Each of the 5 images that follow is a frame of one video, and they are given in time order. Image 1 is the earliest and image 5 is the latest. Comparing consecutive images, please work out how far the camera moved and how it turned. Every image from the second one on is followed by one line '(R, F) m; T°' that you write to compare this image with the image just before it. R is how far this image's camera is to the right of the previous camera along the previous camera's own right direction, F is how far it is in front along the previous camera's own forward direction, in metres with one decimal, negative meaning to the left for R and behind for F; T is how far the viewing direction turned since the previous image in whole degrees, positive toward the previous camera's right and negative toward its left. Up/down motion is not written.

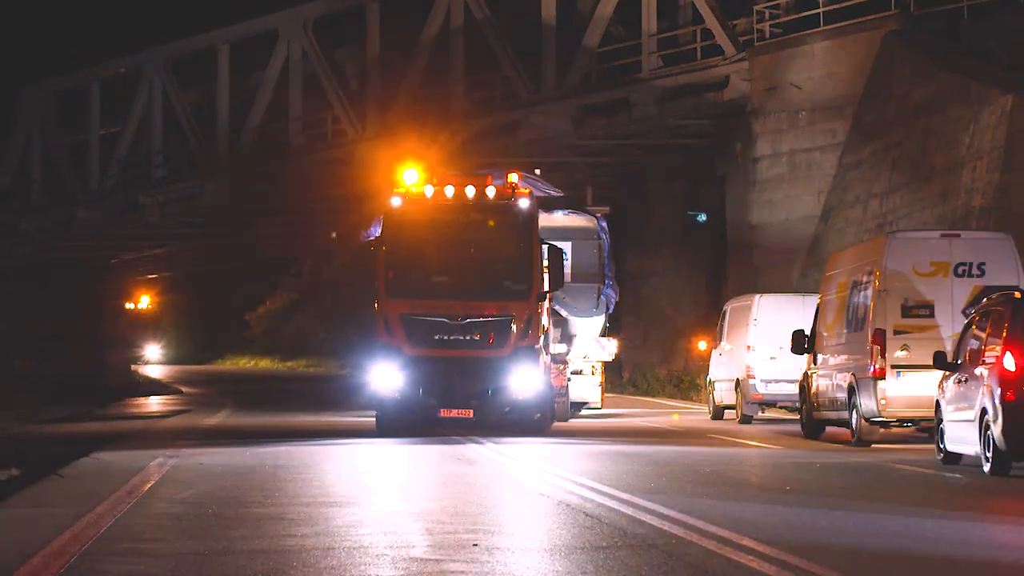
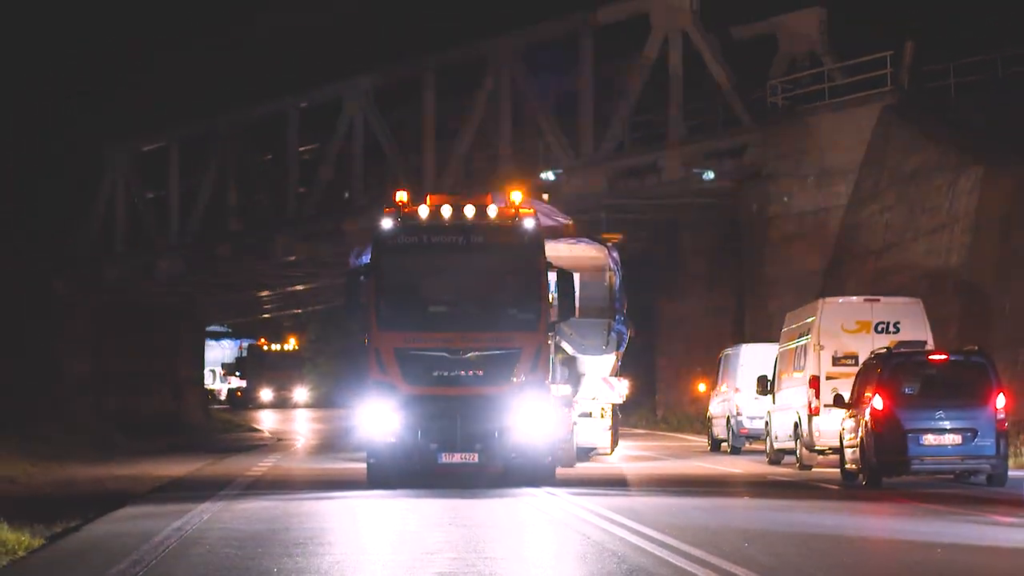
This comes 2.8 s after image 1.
(+0.5, -4.3) m; -1°
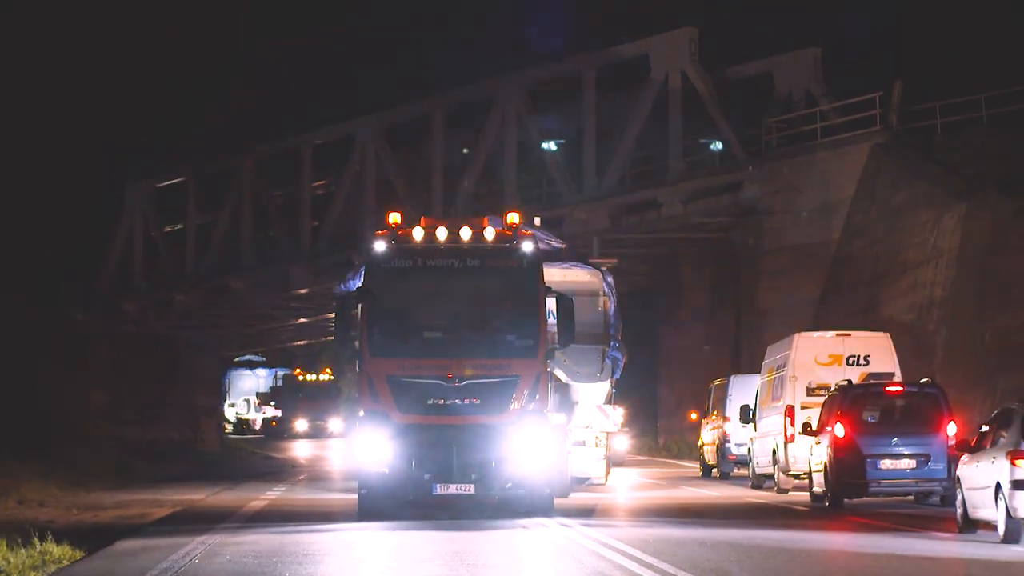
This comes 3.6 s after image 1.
(+0.2, -1.6) m; 0°
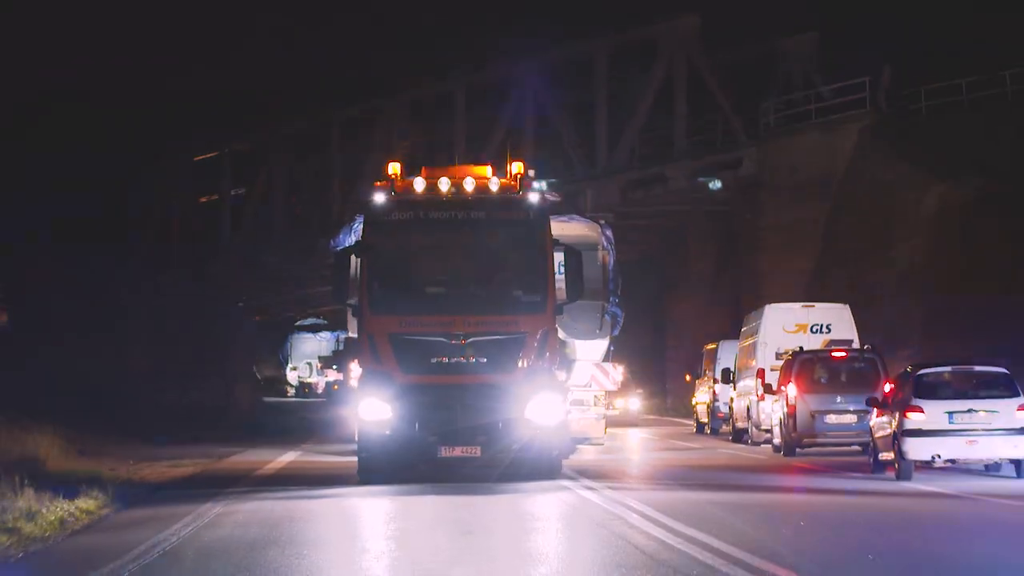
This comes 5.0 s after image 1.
(+0.2, -3.2) m; -1°
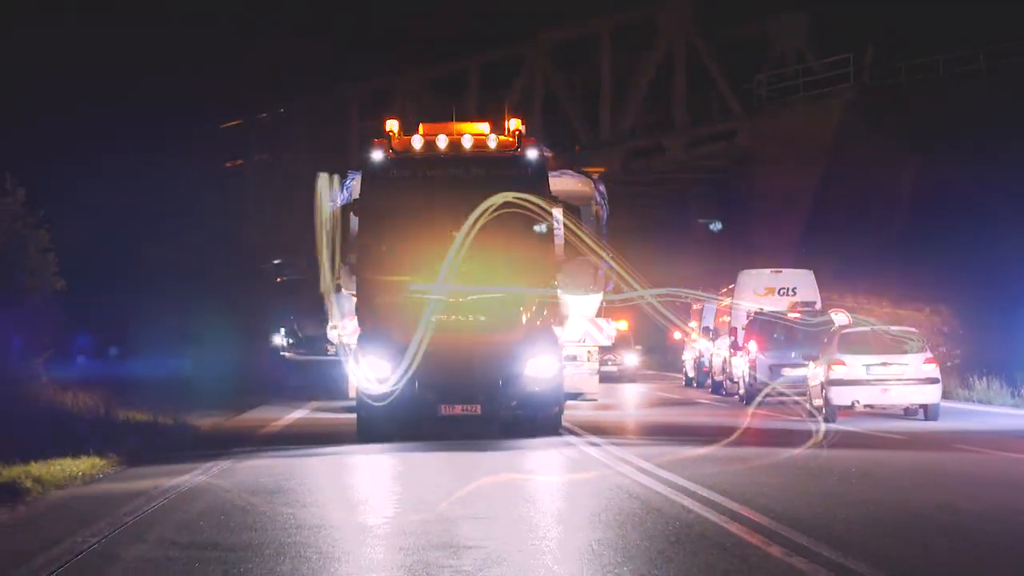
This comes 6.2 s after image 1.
(+0.2, -3.1) m; 0°
